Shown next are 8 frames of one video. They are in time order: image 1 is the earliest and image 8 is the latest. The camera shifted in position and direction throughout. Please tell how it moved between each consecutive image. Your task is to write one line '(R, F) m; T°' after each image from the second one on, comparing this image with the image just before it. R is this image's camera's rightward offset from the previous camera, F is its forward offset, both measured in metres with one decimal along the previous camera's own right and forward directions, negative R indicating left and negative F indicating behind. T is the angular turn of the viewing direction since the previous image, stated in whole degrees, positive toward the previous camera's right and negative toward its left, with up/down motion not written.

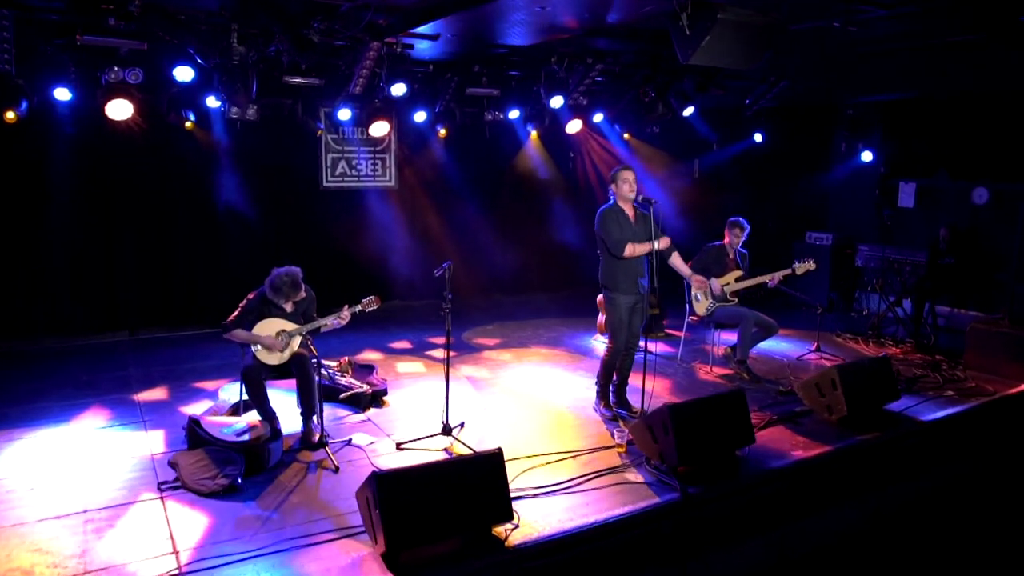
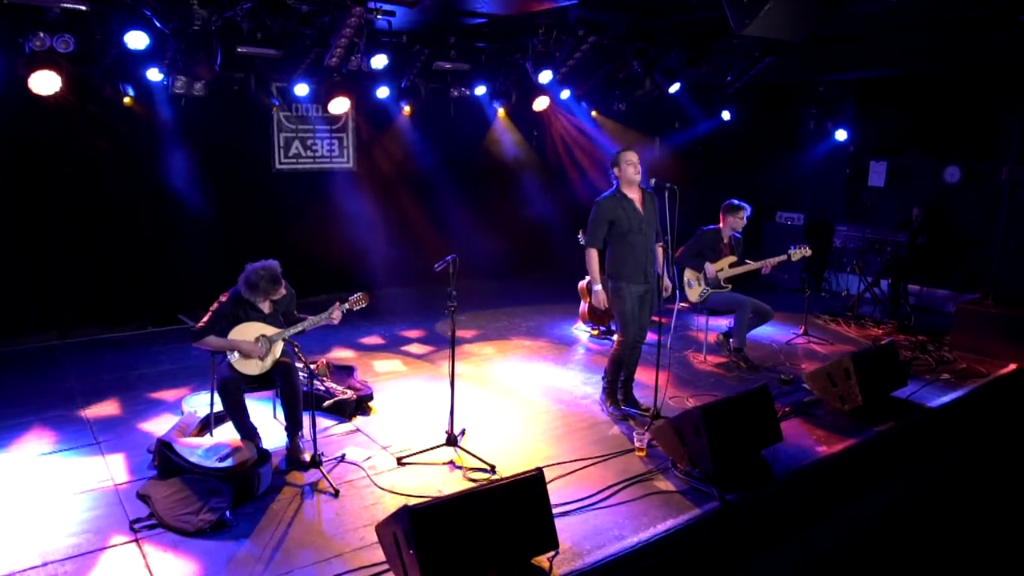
(-0.5, +0.5) m; +6°
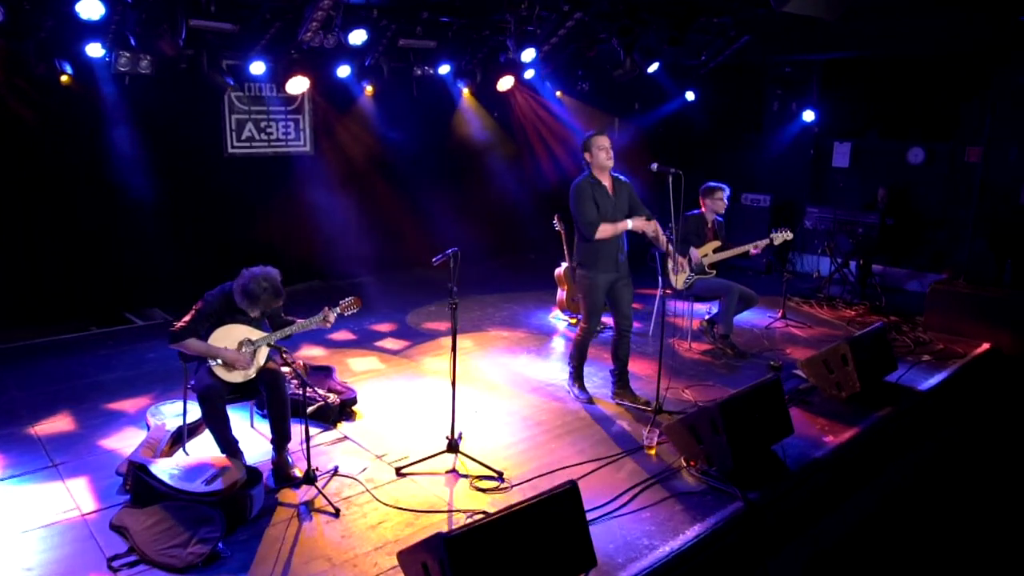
(-0.4, +0.3) m; +5°
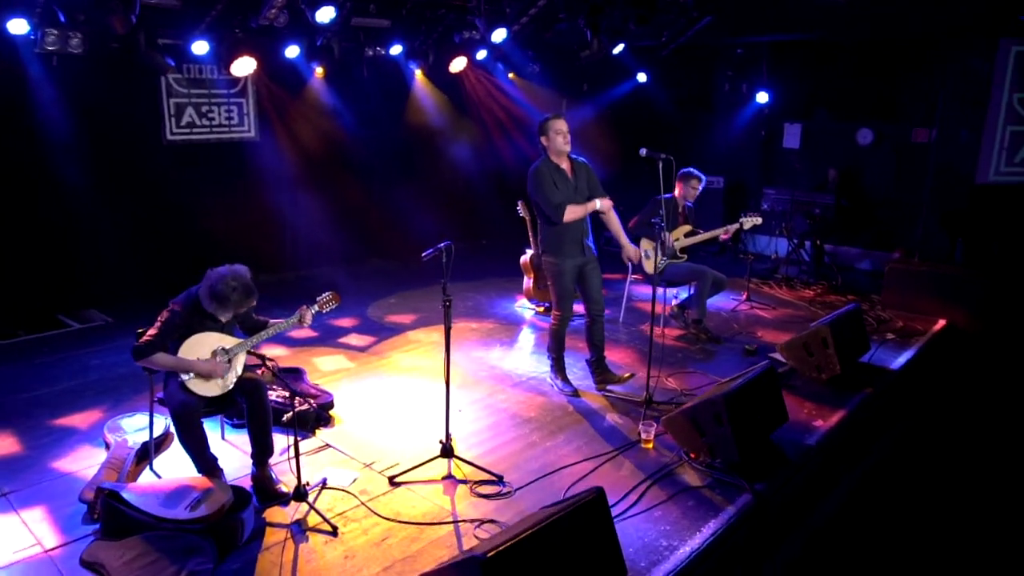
(-0.4, +0.2) m; +6°
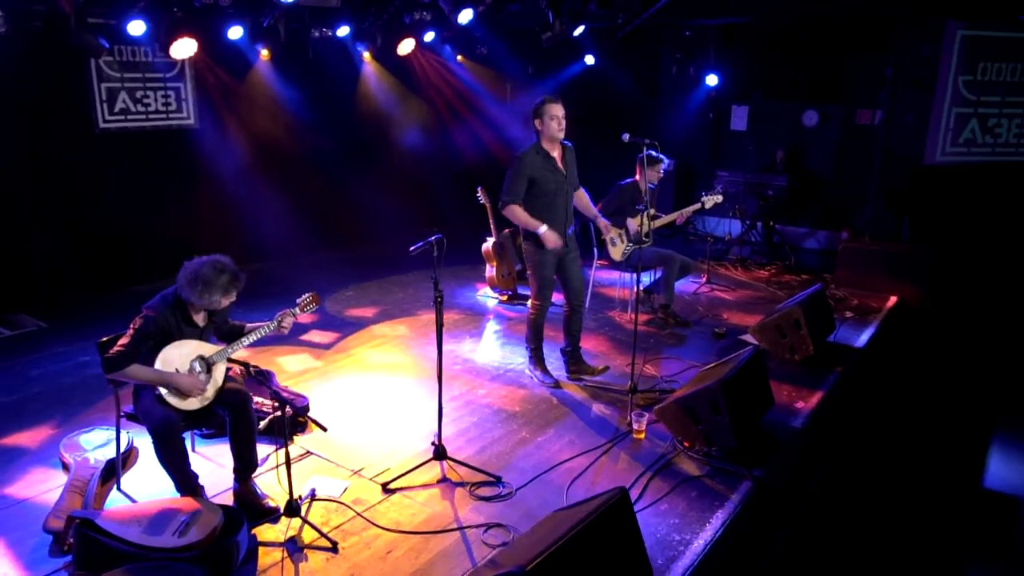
(-0.3, +0.2) m; +6°
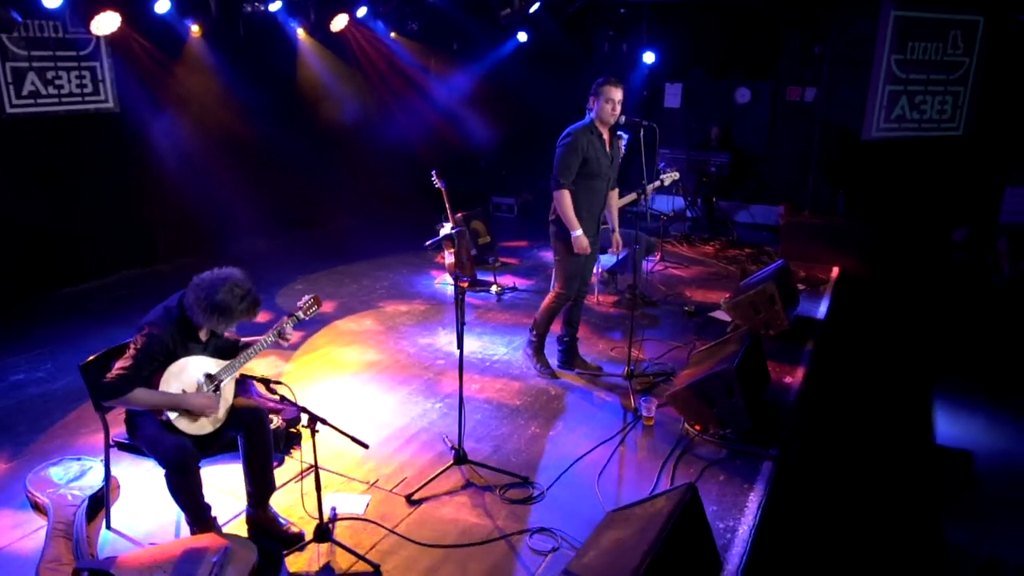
(-0.6, +0.2) m; +8°
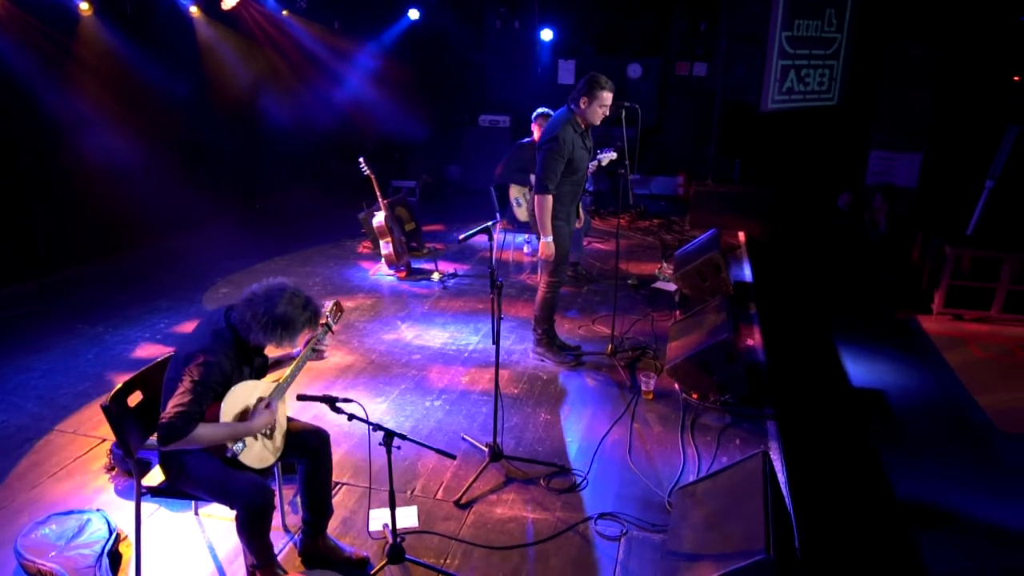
(-0.9, +0.2) m; +12°
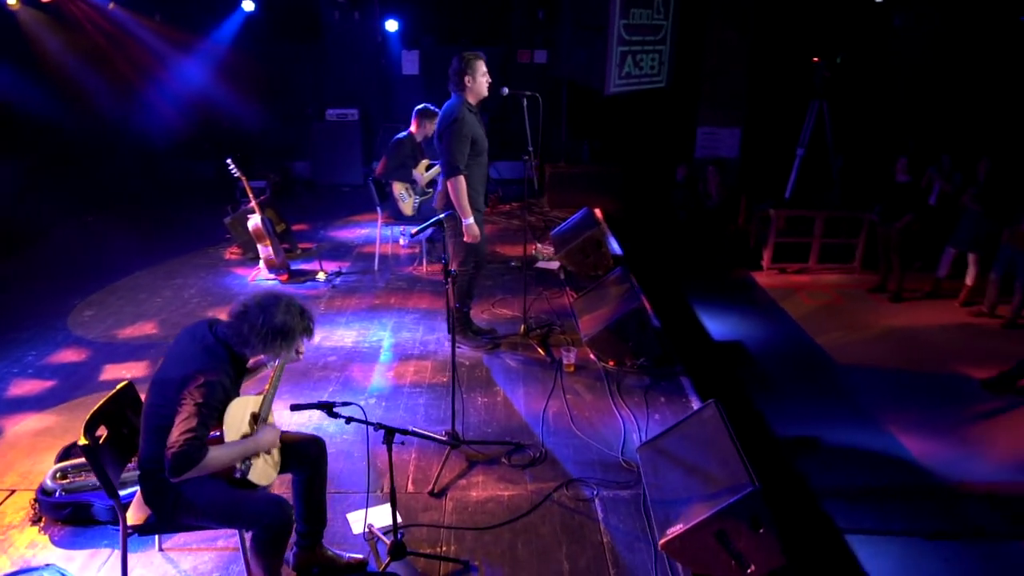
(-0.6, 0.0) m; +14°
